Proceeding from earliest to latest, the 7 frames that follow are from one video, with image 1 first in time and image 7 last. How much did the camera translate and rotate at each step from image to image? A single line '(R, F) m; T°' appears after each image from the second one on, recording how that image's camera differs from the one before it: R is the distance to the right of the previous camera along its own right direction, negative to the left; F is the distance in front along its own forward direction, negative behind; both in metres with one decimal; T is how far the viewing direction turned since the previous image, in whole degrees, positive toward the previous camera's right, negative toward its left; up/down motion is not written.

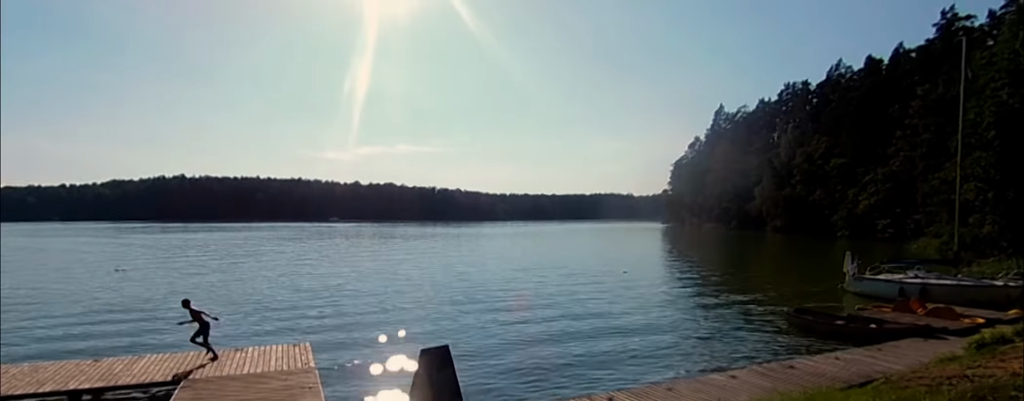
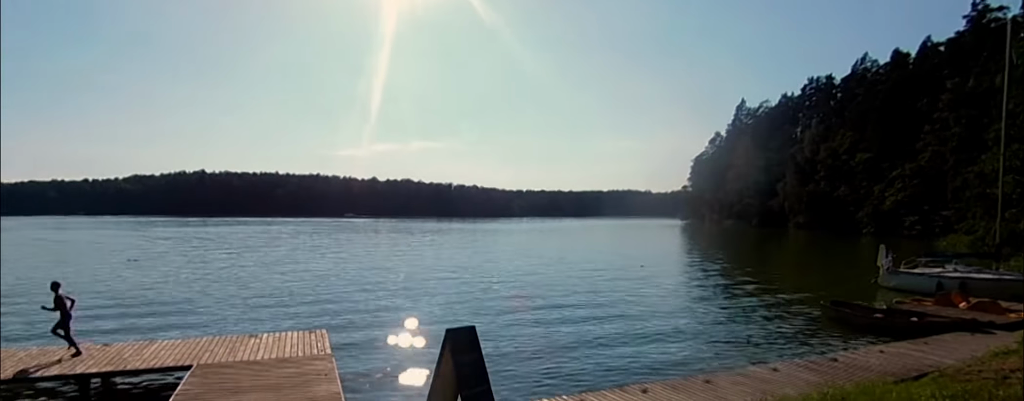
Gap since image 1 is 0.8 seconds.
(-0.1, +0.4) m; -2°
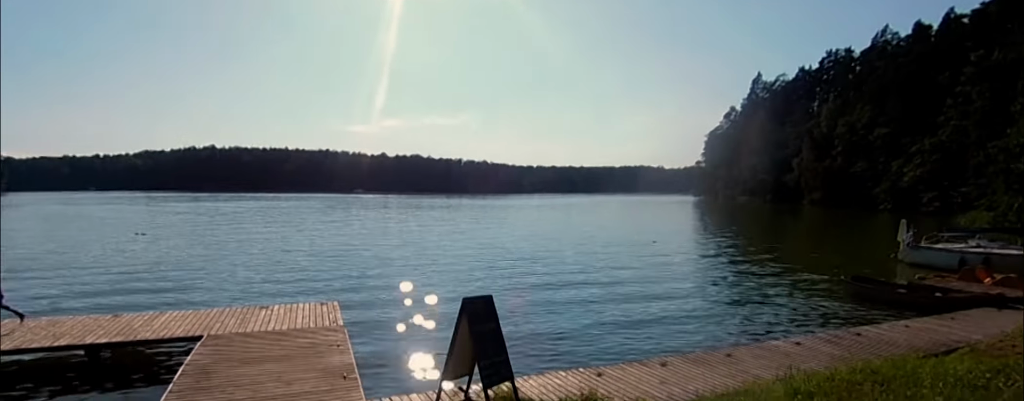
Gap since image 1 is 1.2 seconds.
(0.0, +0.2) m; -1°
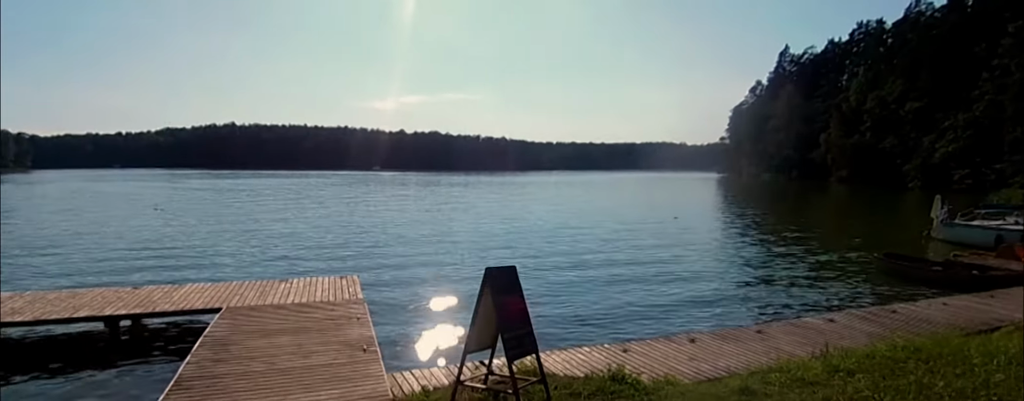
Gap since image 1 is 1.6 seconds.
(0.0, +0.2) m; -2°
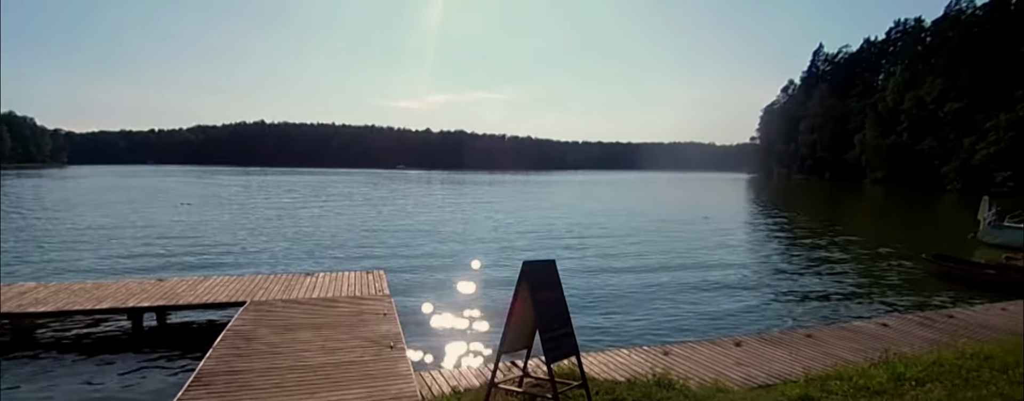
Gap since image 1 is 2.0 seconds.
(-0.1, +0.3) m; -2°
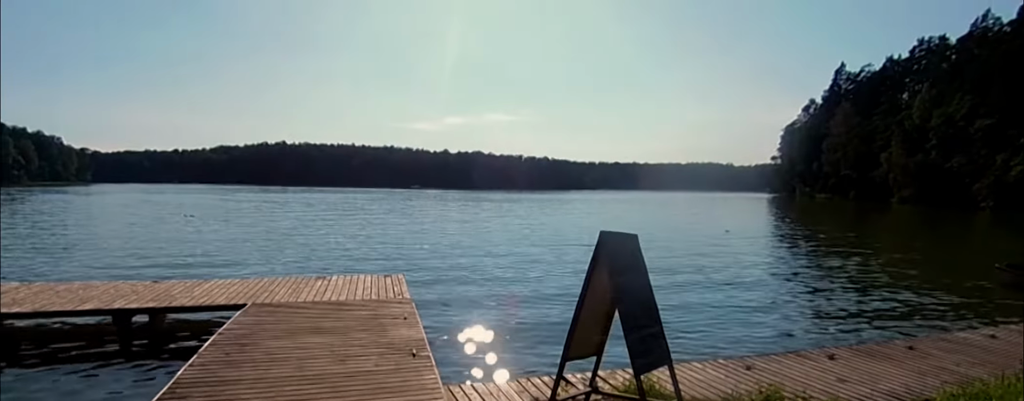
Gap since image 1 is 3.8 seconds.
(-0.2, +0.8) m; -1°
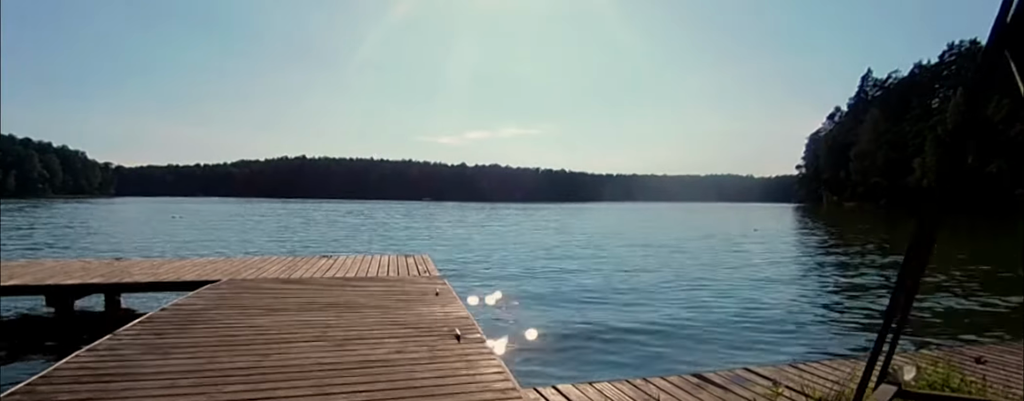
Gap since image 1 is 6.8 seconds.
(-0.3, +1.4) m; -1°
